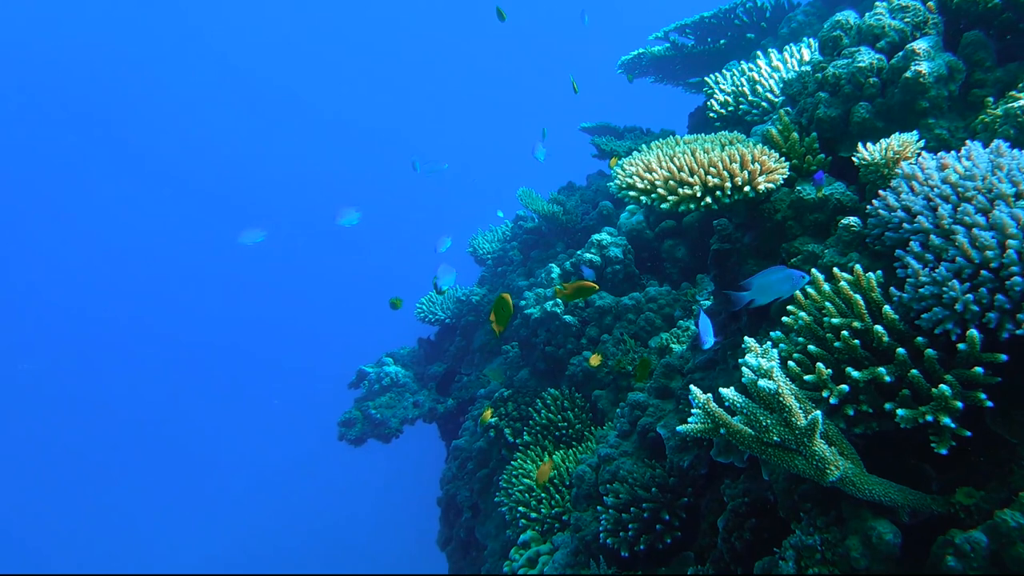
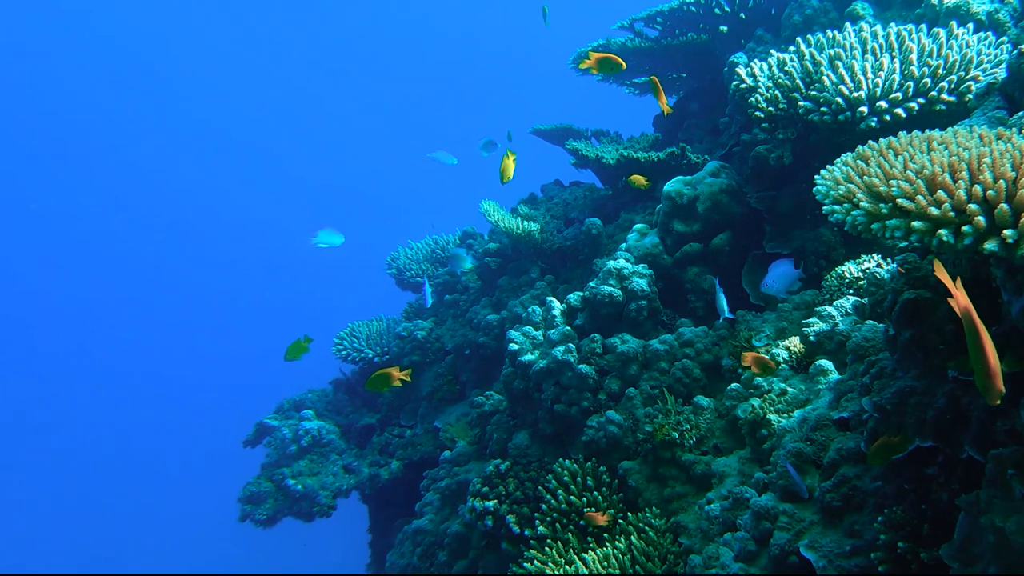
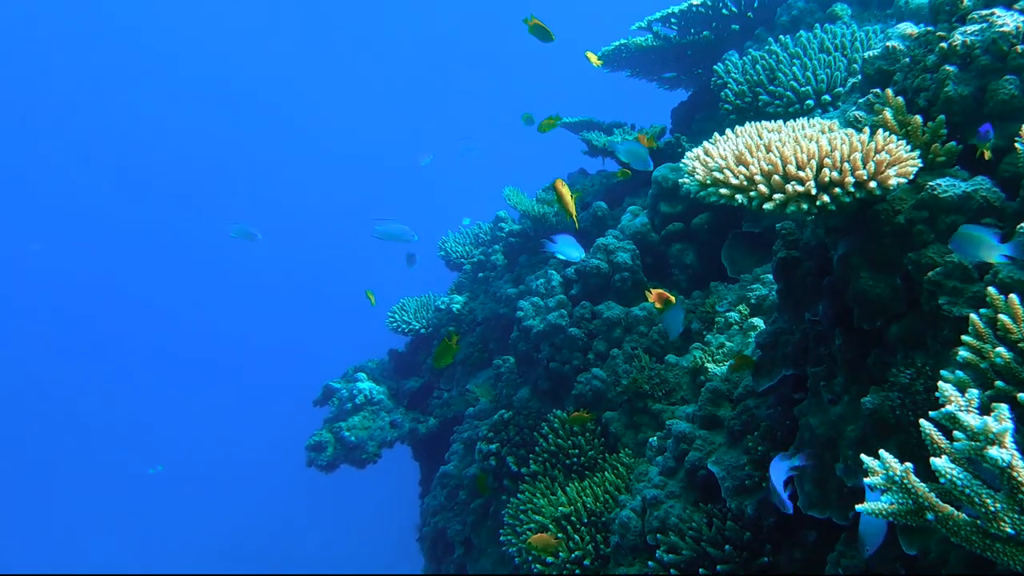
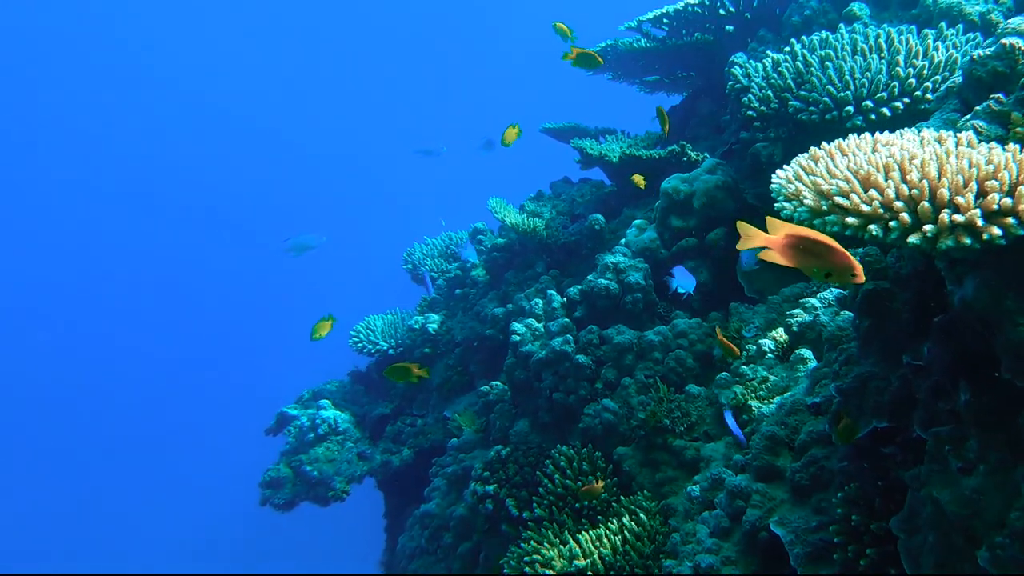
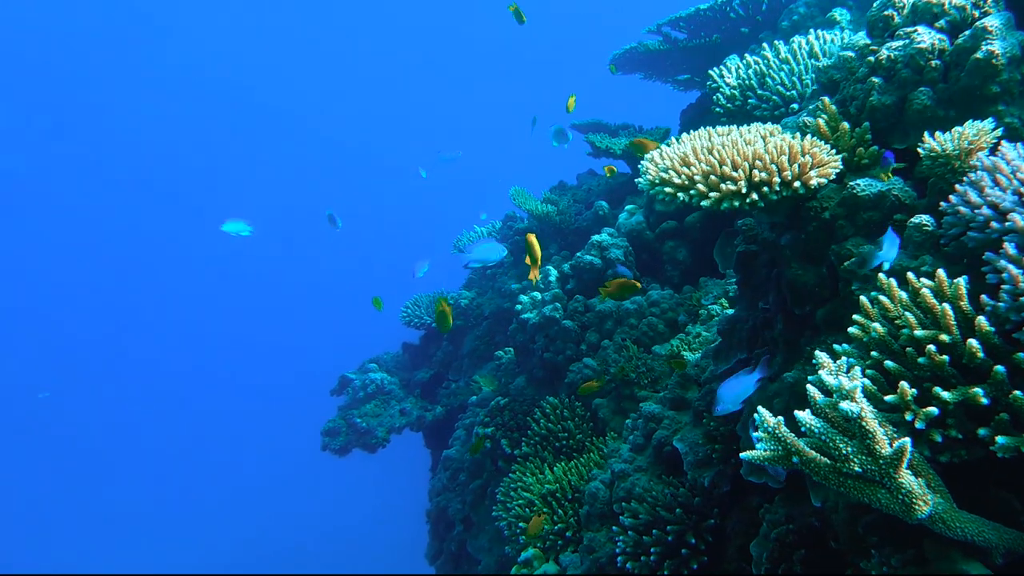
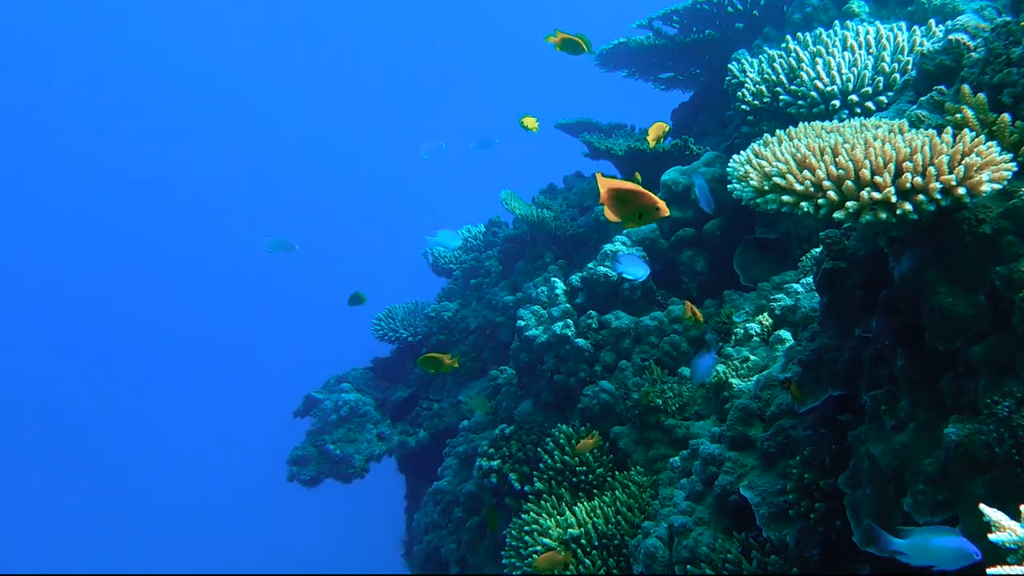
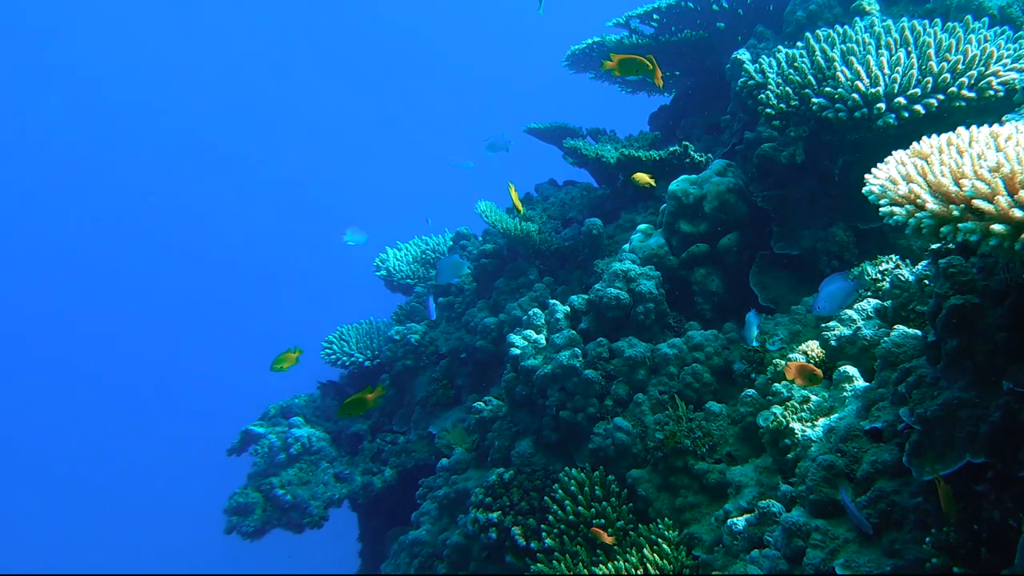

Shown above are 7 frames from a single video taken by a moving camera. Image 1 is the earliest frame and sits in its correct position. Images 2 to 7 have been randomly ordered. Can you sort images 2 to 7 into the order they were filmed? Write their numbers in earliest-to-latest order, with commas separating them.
5, 3, 6, 4, 2, 7
